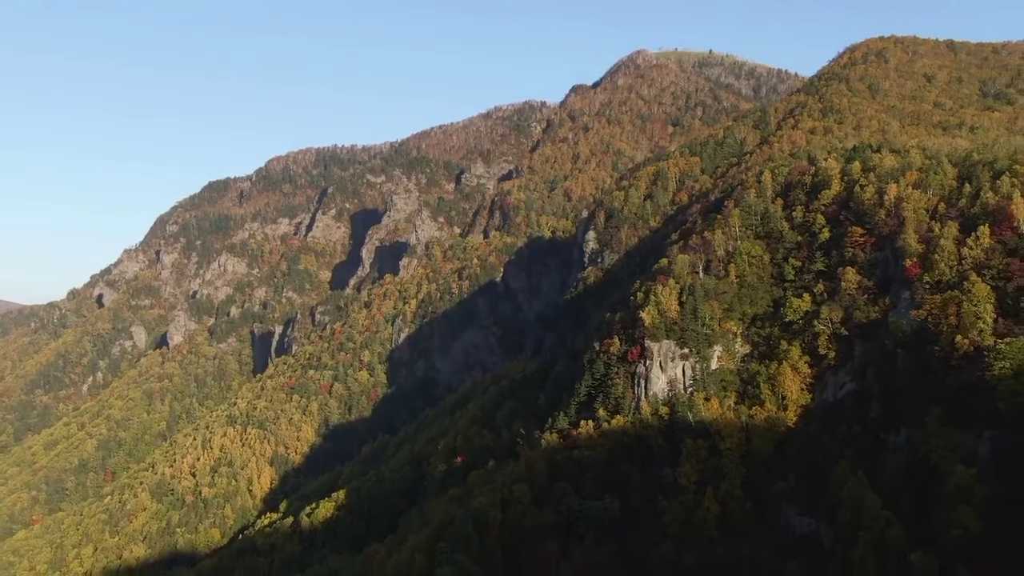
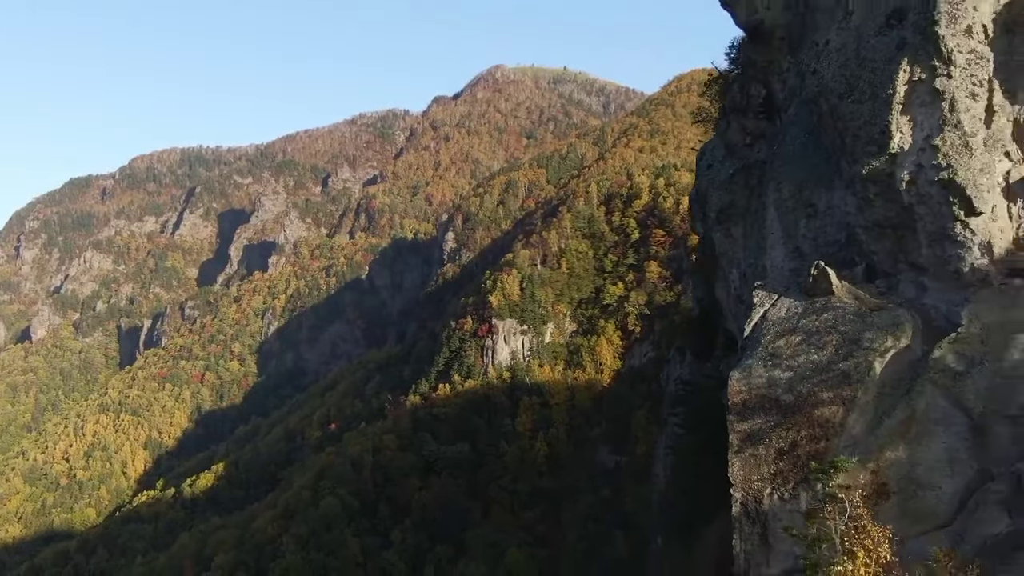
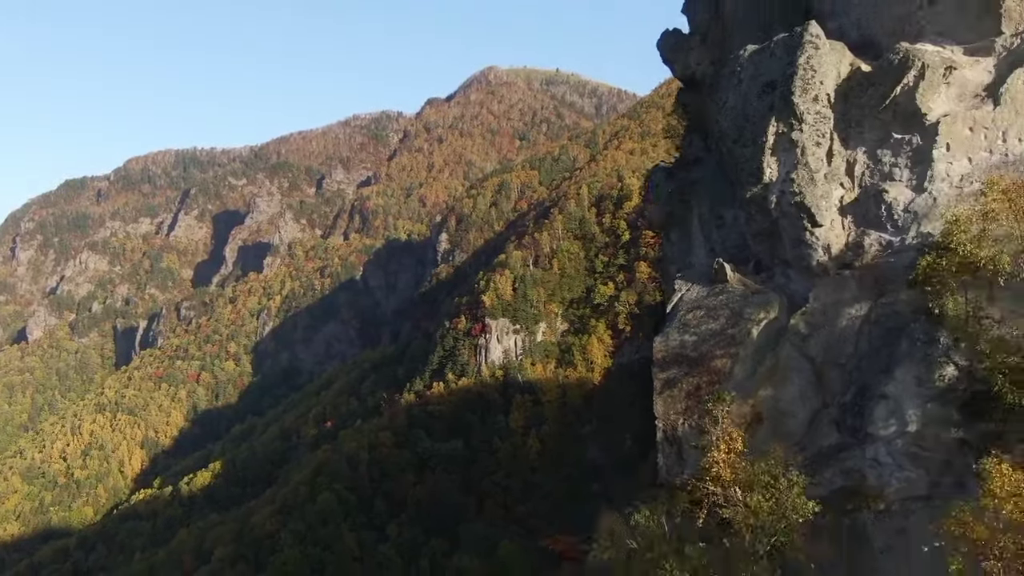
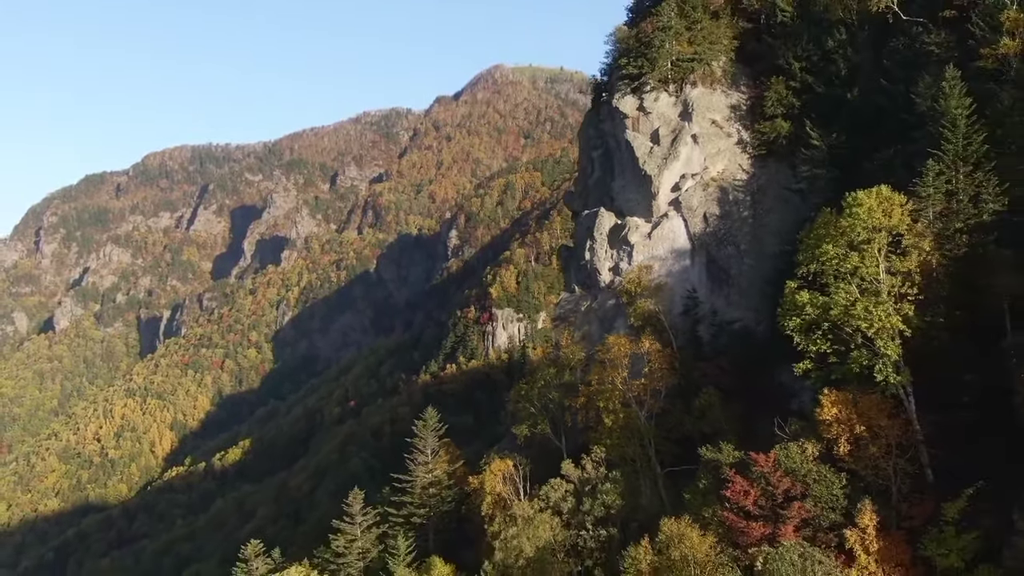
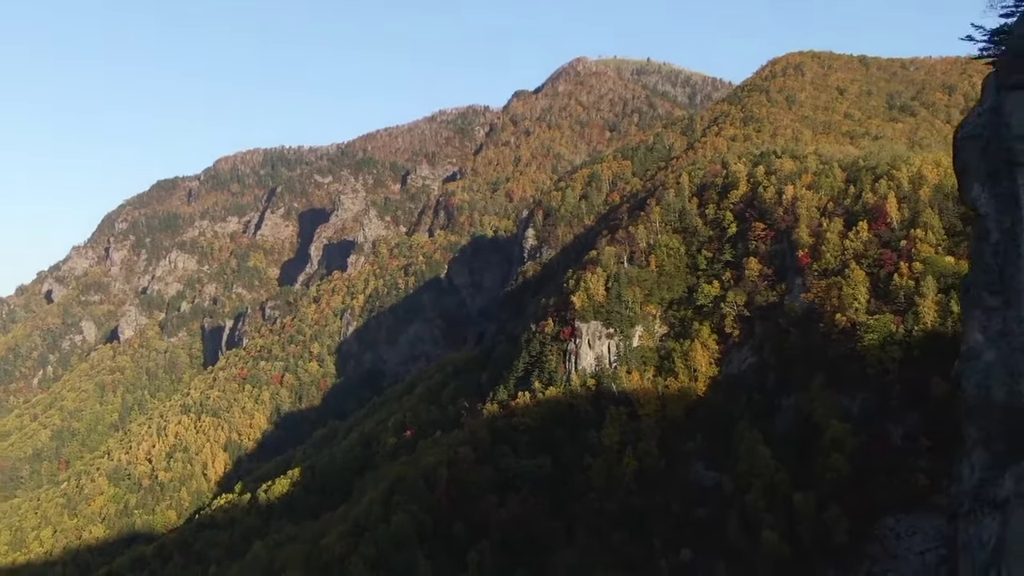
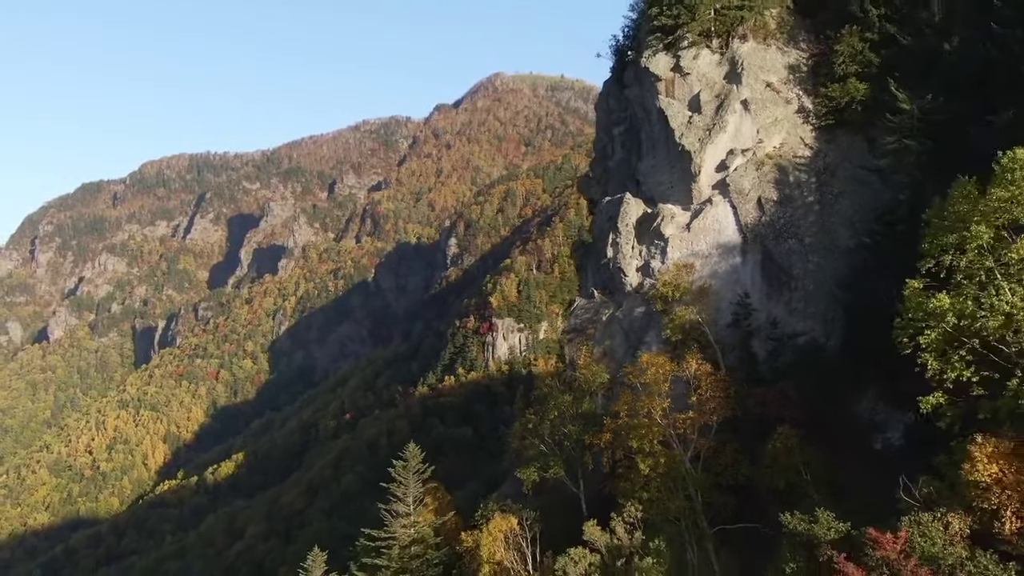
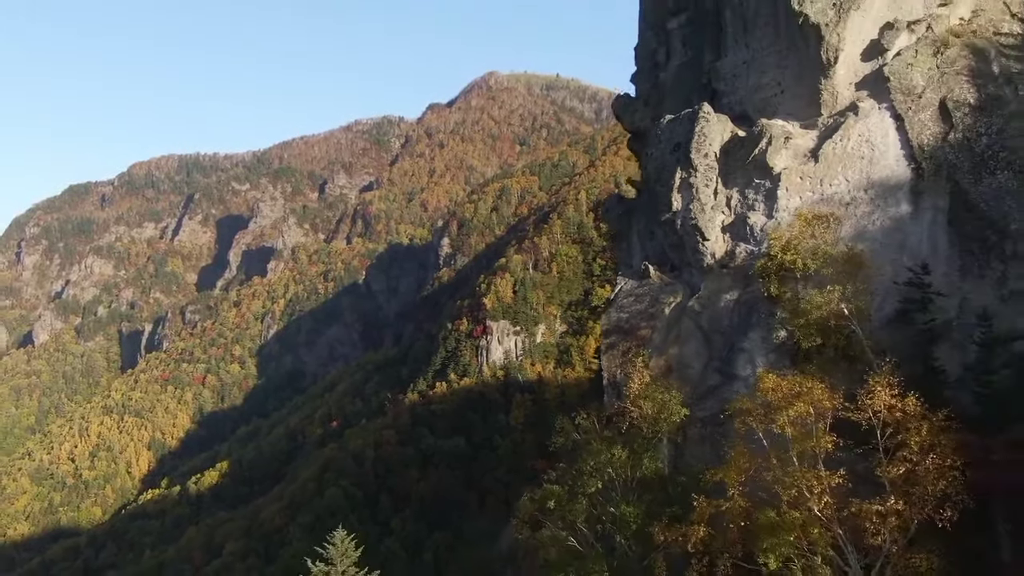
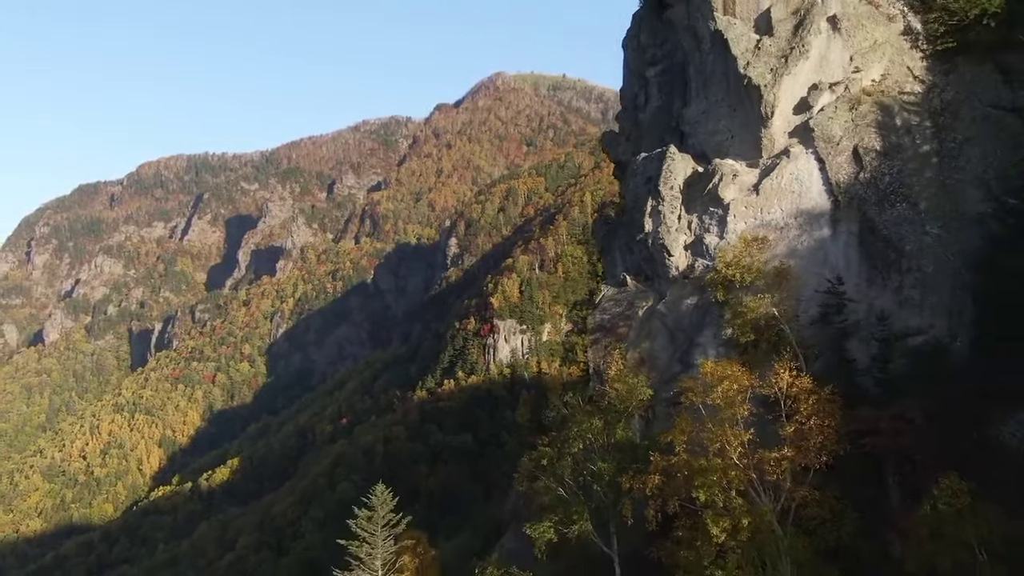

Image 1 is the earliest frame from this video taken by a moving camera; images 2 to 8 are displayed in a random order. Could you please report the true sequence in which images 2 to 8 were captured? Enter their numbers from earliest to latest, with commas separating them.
5, 2, 3, 7, 8, 6, 4
